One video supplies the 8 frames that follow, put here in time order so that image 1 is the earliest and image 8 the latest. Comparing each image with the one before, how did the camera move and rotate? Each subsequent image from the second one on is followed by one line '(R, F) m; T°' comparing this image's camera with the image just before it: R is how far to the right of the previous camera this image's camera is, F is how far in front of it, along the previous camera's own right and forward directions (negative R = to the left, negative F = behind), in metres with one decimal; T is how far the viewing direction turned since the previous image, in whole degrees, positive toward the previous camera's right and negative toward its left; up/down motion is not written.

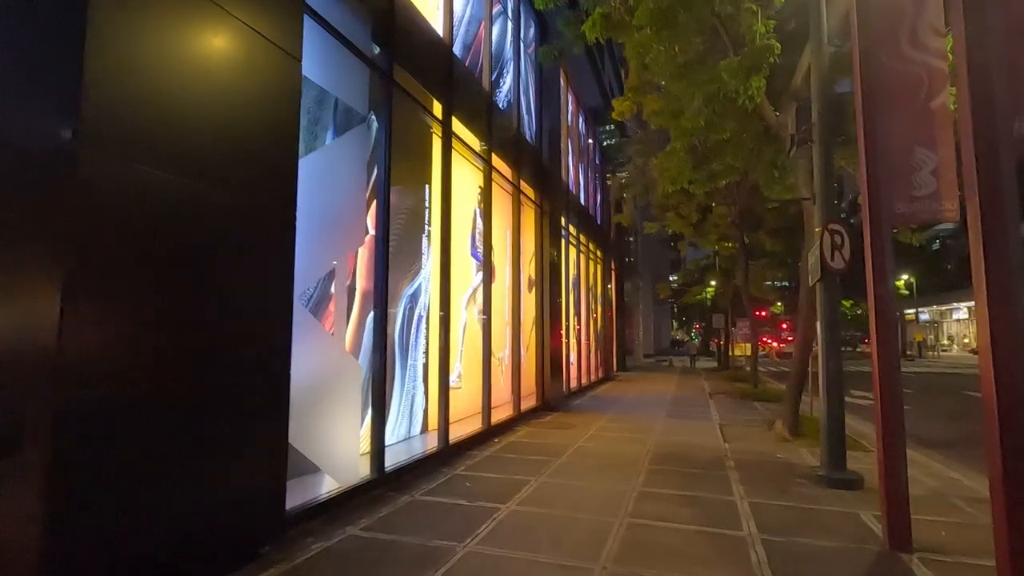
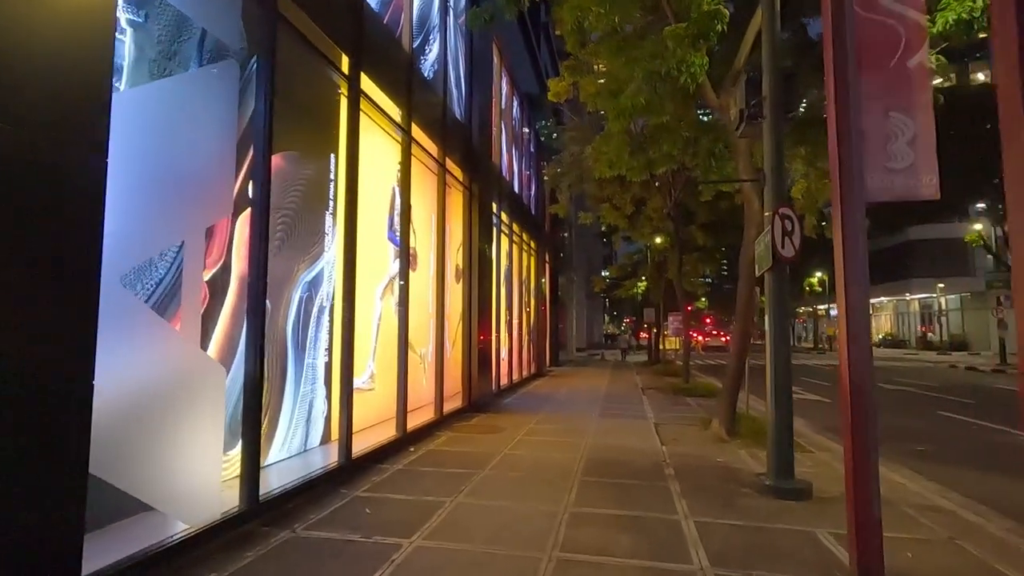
(+0.3, +1.2) m; +7°
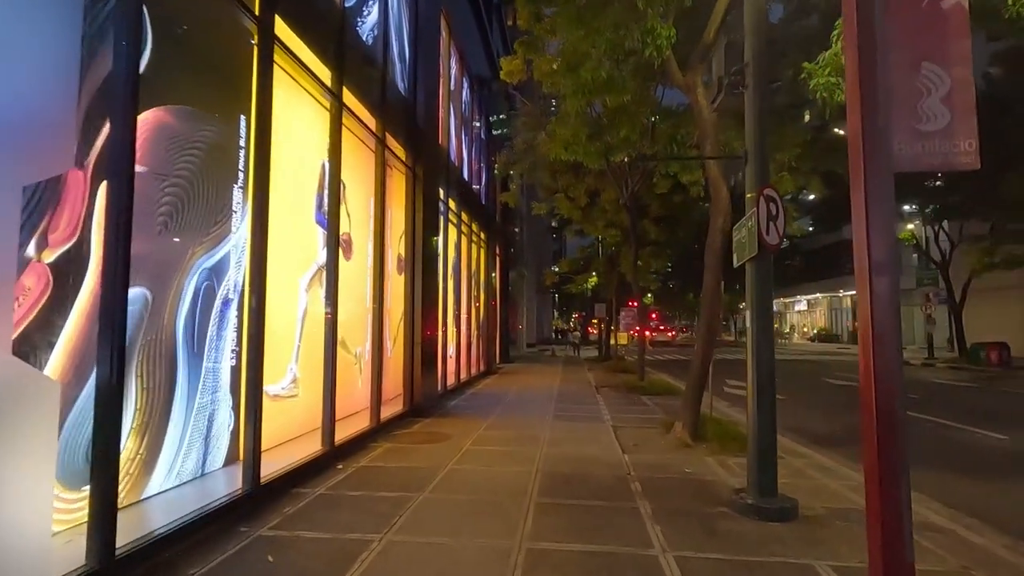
(0.0, +1.1) m; +5°
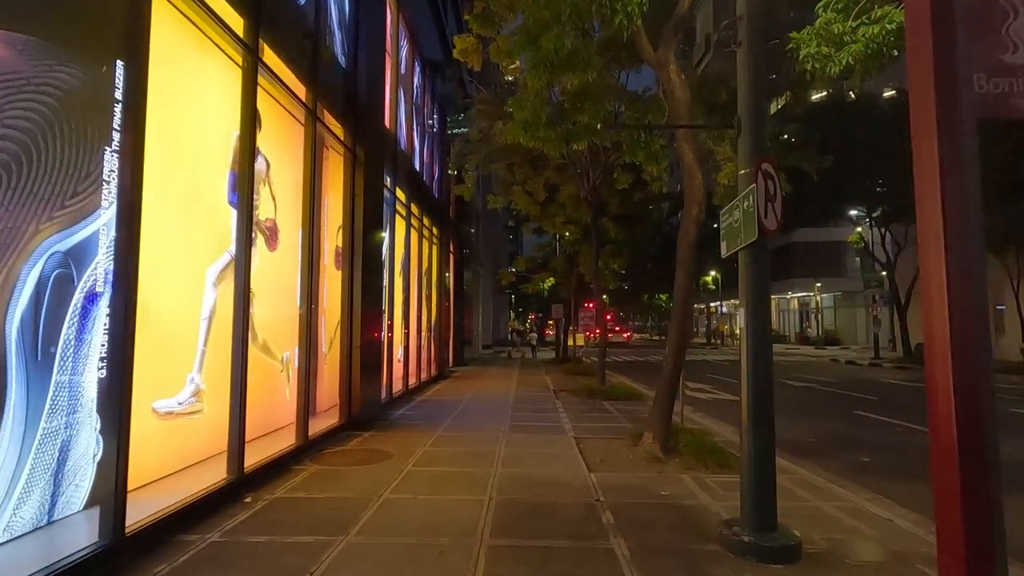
(+0.1, +1.2) m; +5°
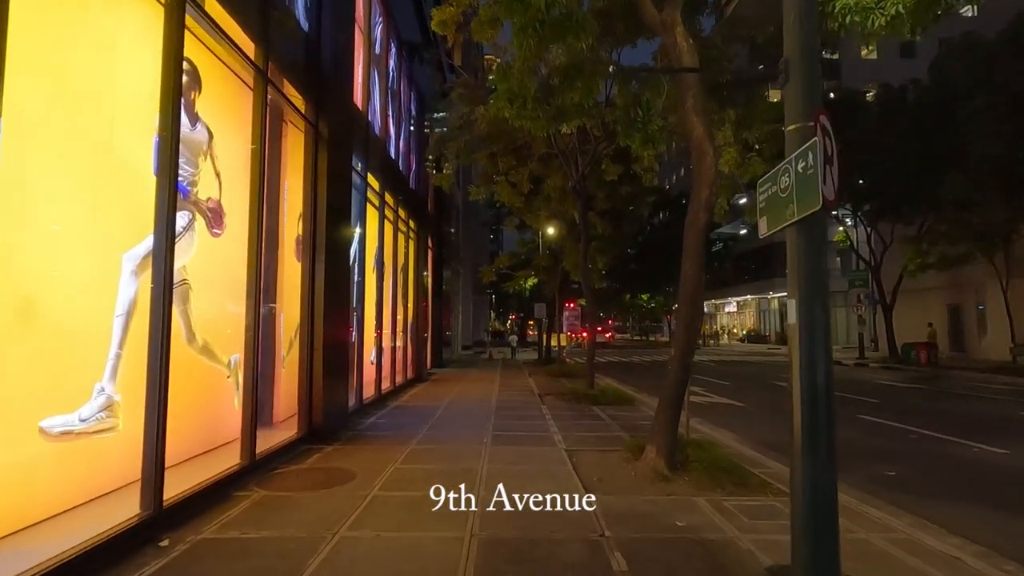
(-0.1, +1.2) m; +2°
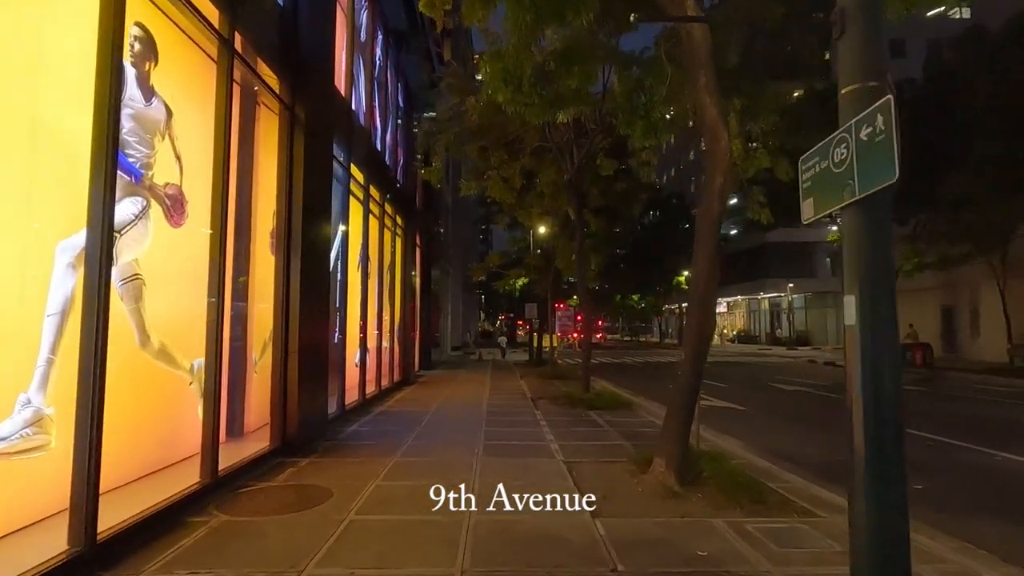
(-0.1, +0.8) m; +1°
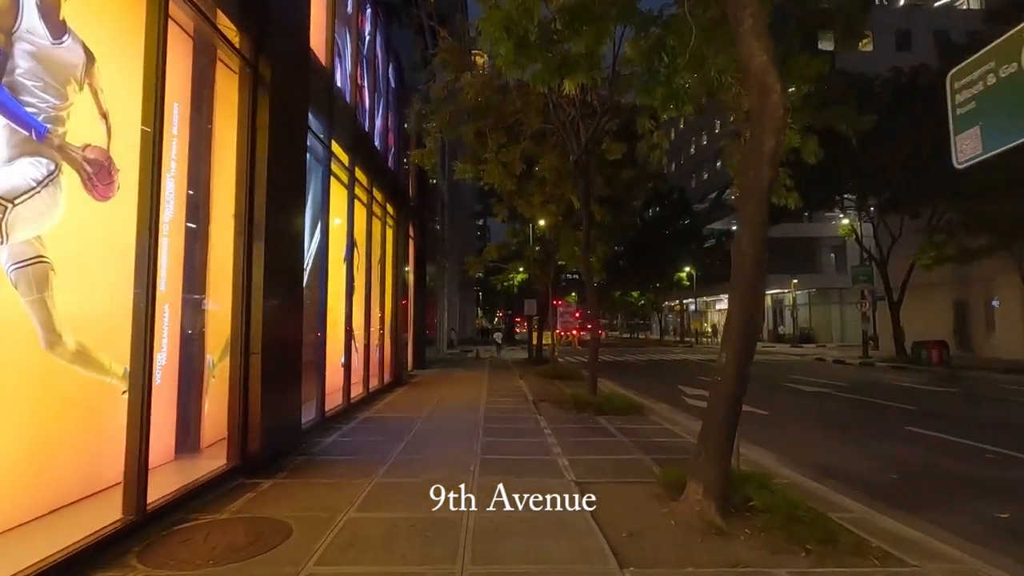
(-0.1, +1.3) m; 0°
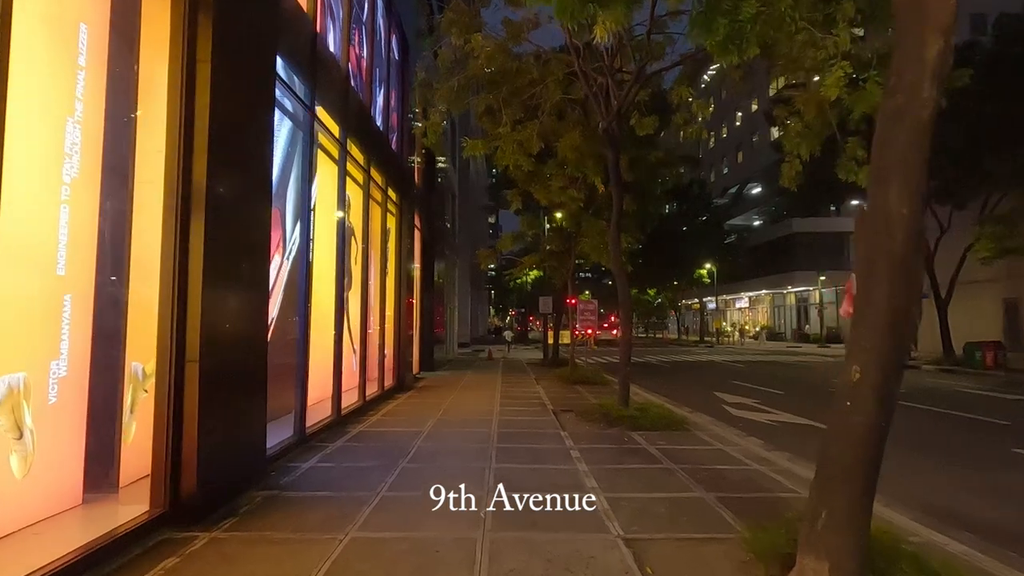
(-0.1, +2.0) m; -1°
